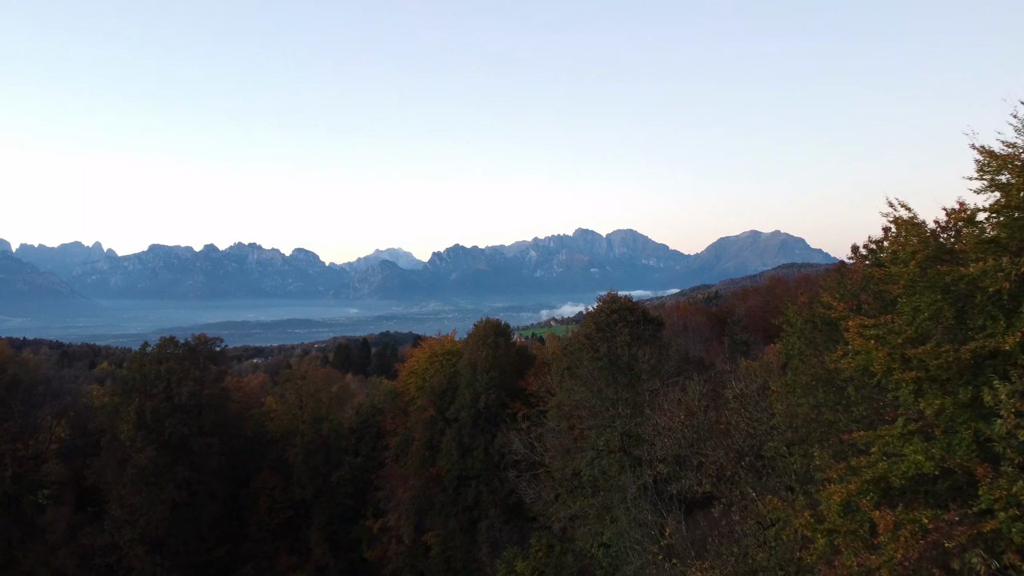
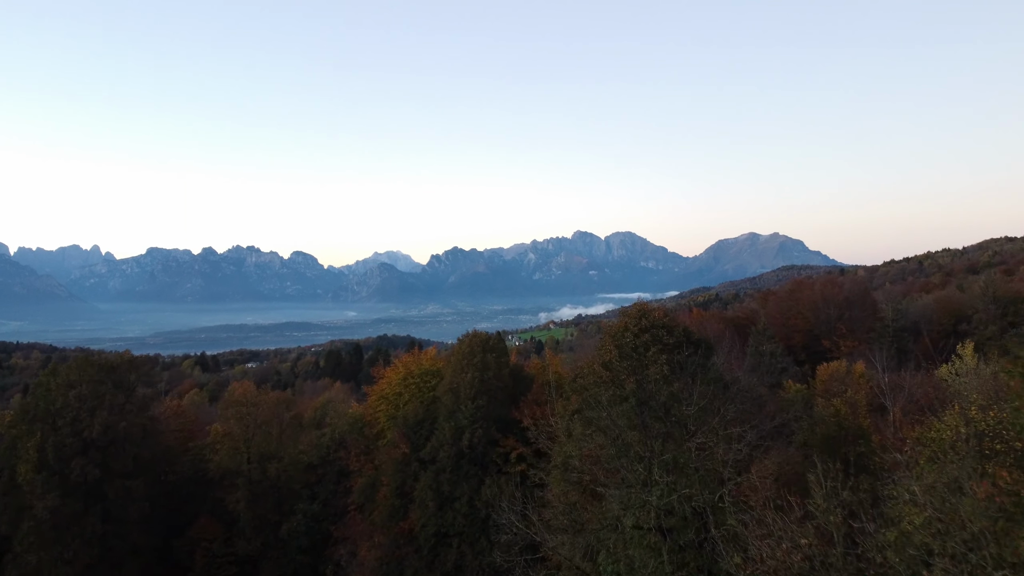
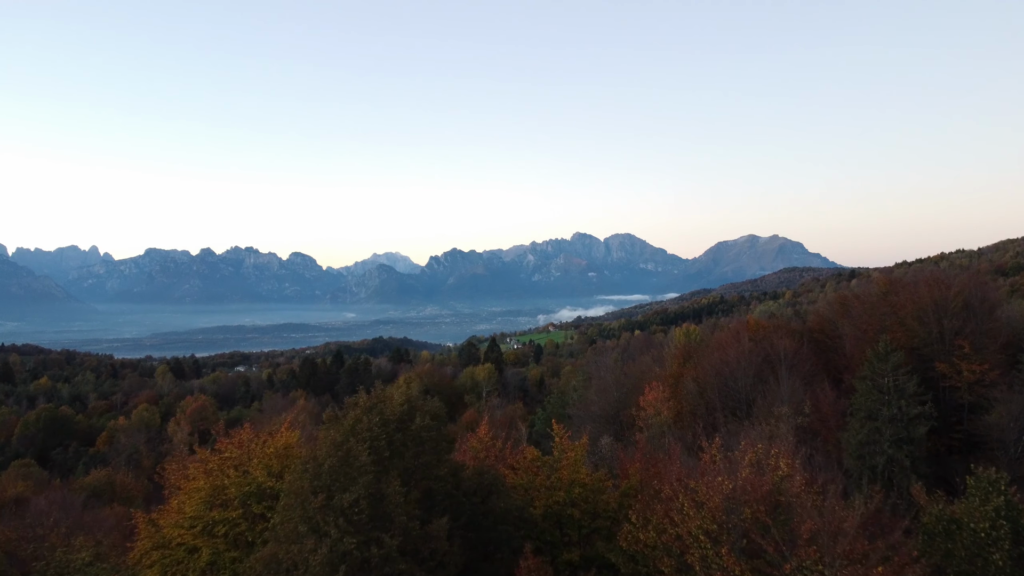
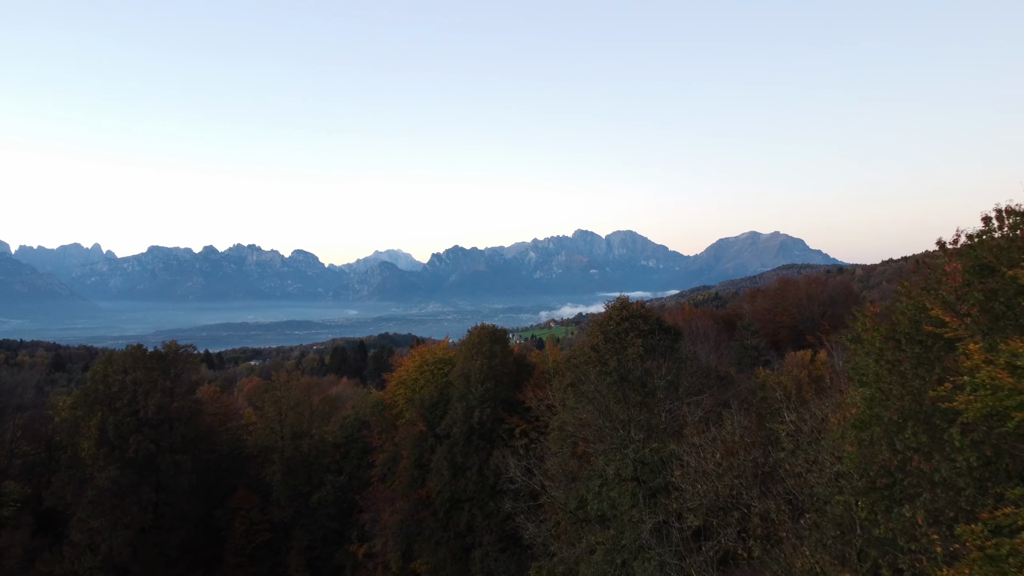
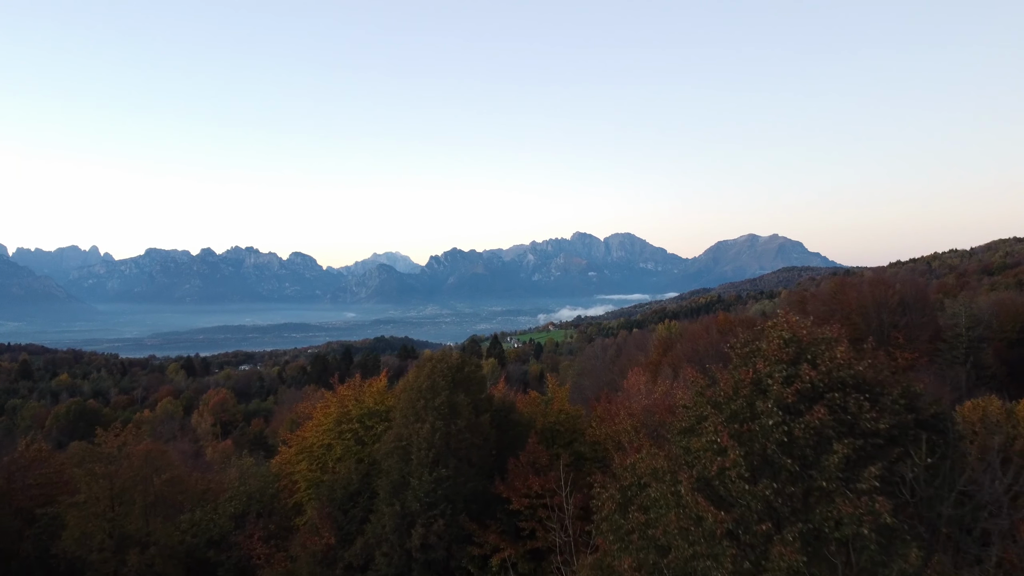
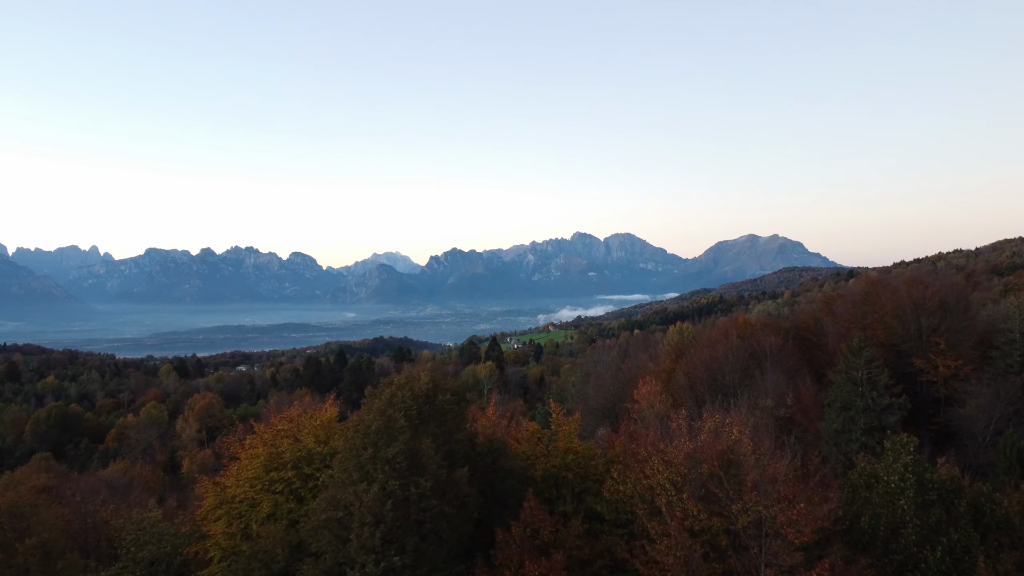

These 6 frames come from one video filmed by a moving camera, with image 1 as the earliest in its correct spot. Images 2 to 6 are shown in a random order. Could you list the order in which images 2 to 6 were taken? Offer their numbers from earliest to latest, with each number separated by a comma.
4, 2, 5, 6, 3
